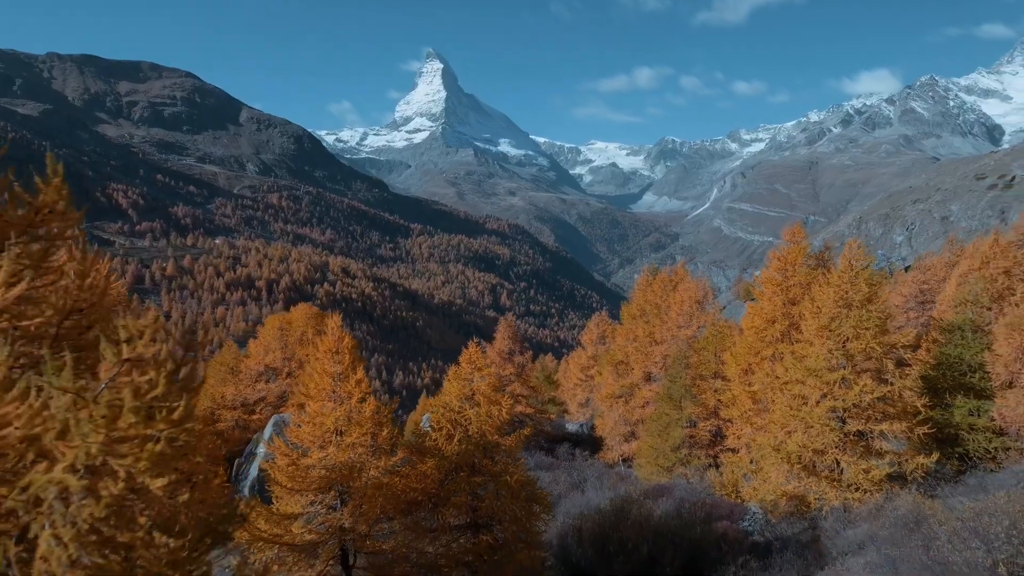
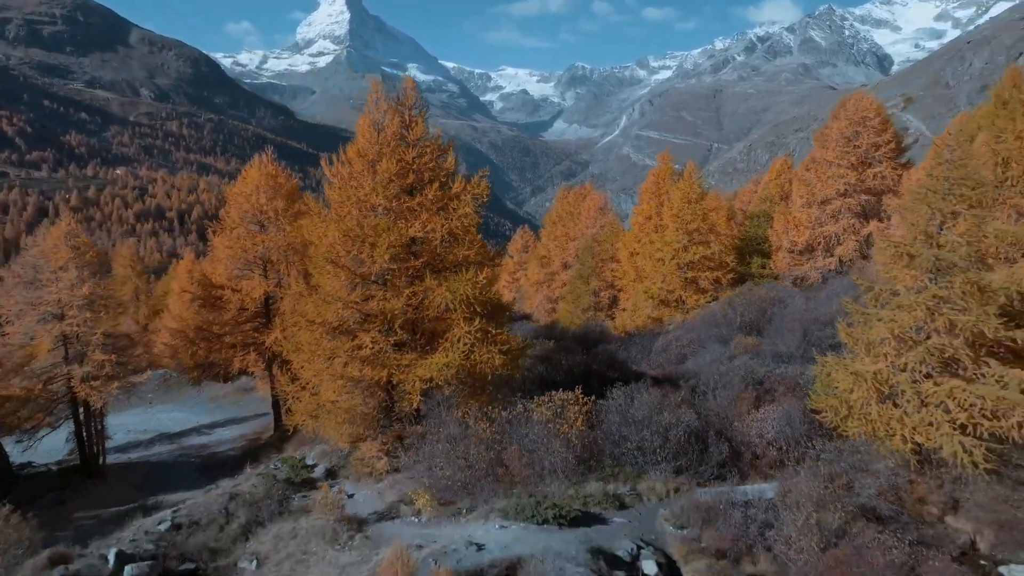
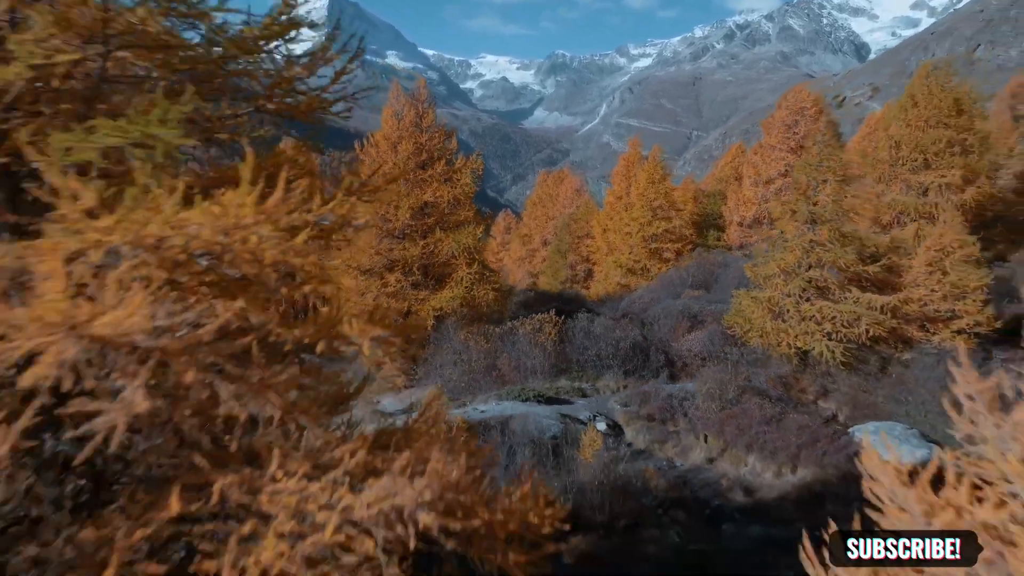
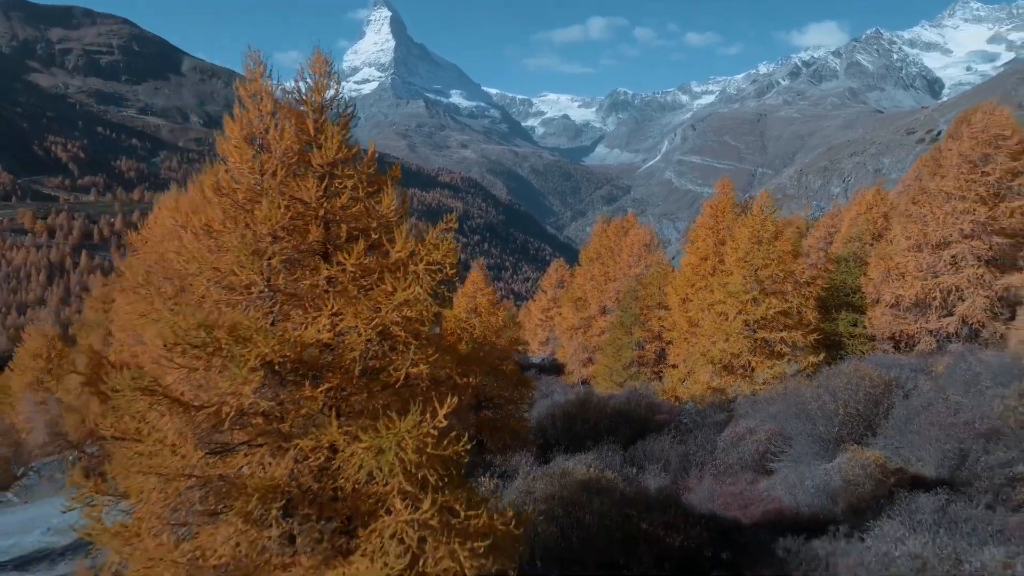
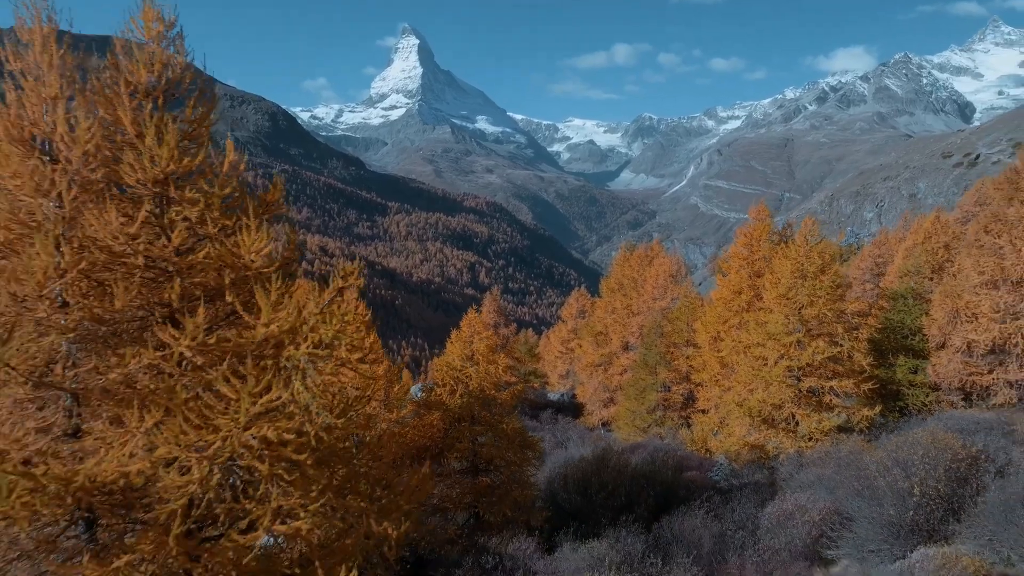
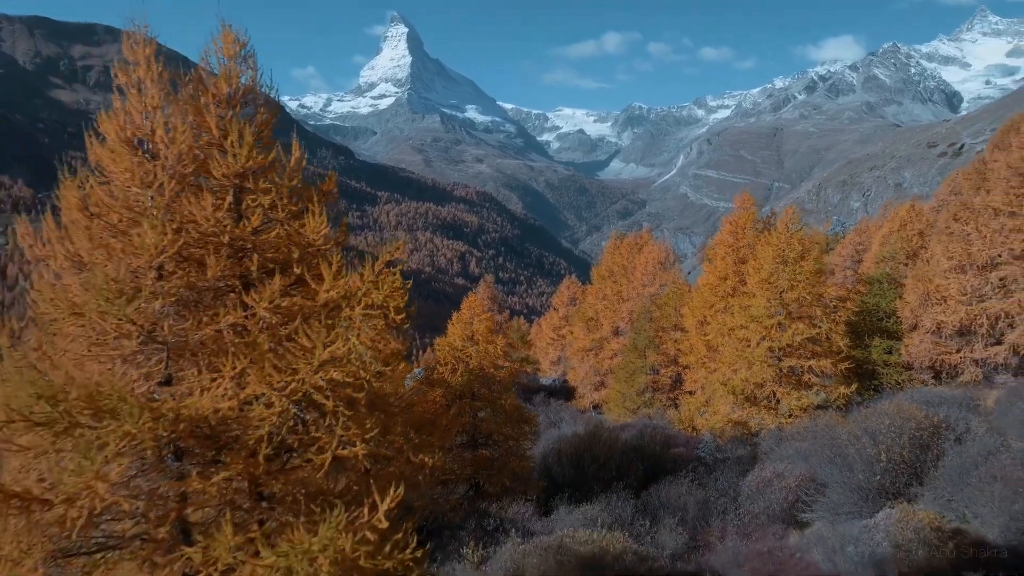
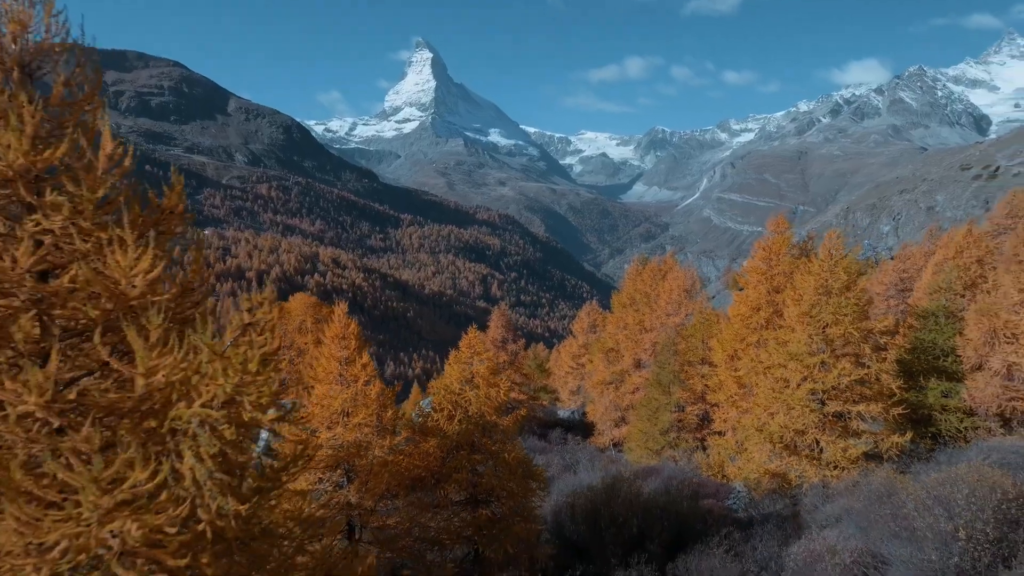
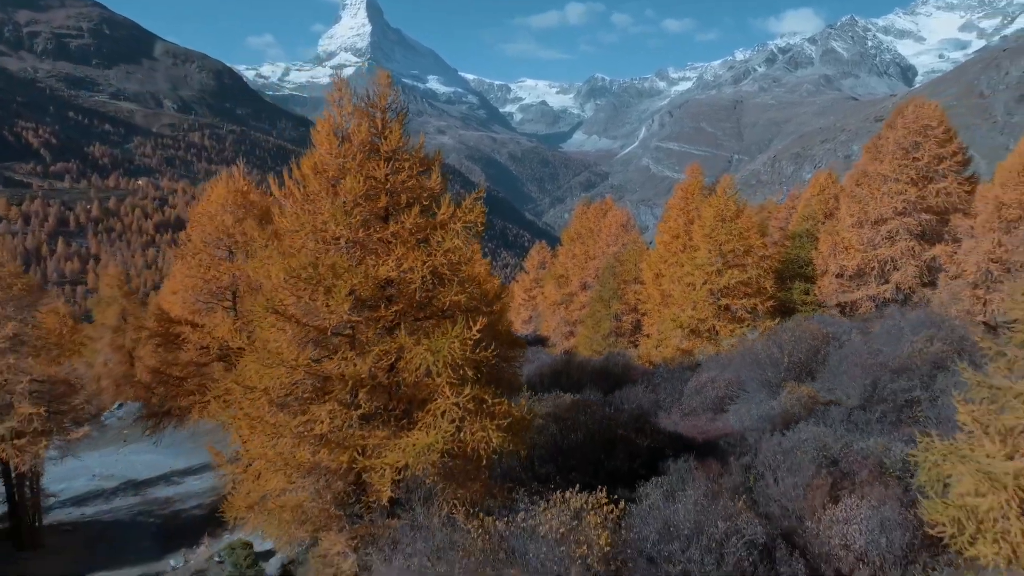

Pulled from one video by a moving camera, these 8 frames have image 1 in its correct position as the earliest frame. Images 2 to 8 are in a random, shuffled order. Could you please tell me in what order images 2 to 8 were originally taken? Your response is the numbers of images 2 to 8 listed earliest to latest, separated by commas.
7, 5, 6, 4, 8, 2, 3
